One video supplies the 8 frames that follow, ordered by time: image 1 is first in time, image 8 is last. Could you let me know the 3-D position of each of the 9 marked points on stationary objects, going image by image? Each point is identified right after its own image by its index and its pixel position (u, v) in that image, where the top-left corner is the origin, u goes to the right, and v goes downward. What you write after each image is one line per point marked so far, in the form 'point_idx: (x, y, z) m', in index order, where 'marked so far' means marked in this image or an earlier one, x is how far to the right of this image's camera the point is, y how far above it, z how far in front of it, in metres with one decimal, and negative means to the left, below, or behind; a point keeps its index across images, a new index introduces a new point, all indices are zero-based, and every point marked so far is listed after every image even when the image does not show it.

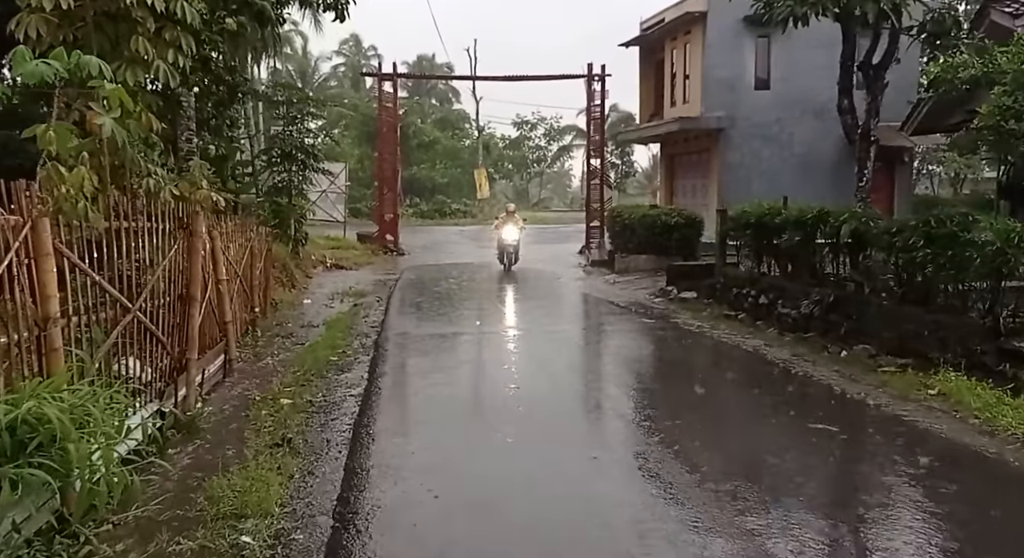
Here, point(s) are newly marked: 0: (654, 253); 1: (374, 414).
0: (+2.7, +0.5, +15.5) m
1: (-0.9, -0.9, +5.5) m
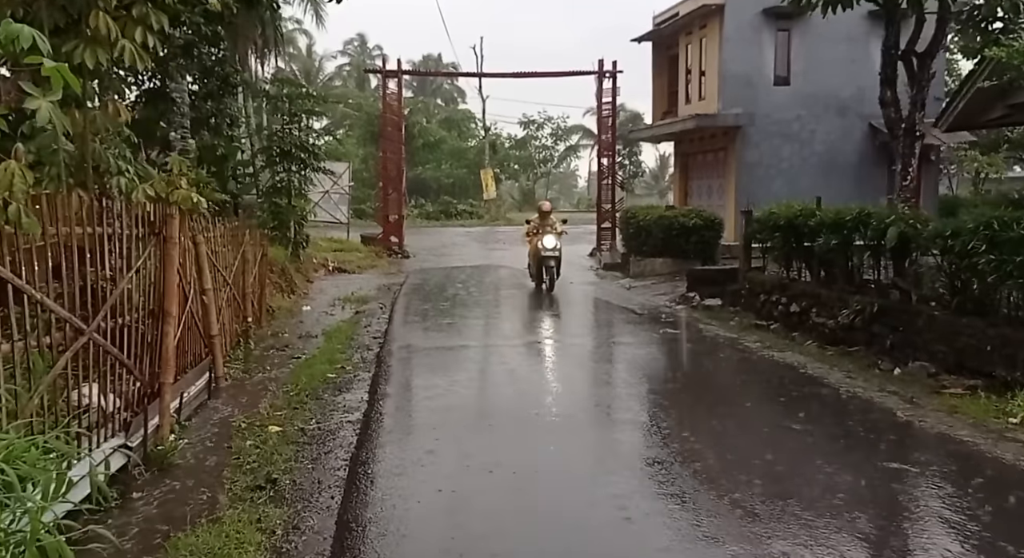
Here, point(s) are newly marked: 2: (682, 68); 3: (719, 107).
0: (+2.9, +0.4, +14.8) m
1: (-0.8, -1.0, +4.8) m
2: (+4.1, +5.1, +19.5) m
3: (+4.4, +3.7, +17.3) m
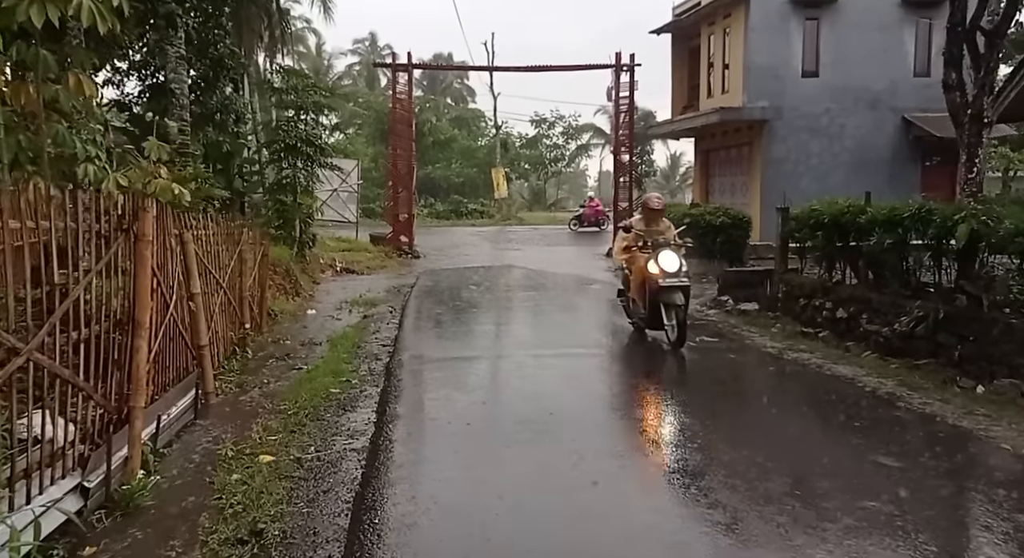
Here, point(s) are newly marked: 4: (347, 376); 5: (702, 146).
0: (+3.2, +0.4, +14.0) m
1: (-0.6, -1.0, +4.1) m
2: (+4.4, +5.0, +18.7) m
3: (+4.7, +3.6, +16.5) m
4: (-1.3, -0.8, +6.6) m
5: (+4.6, +3.2, +19.7) m
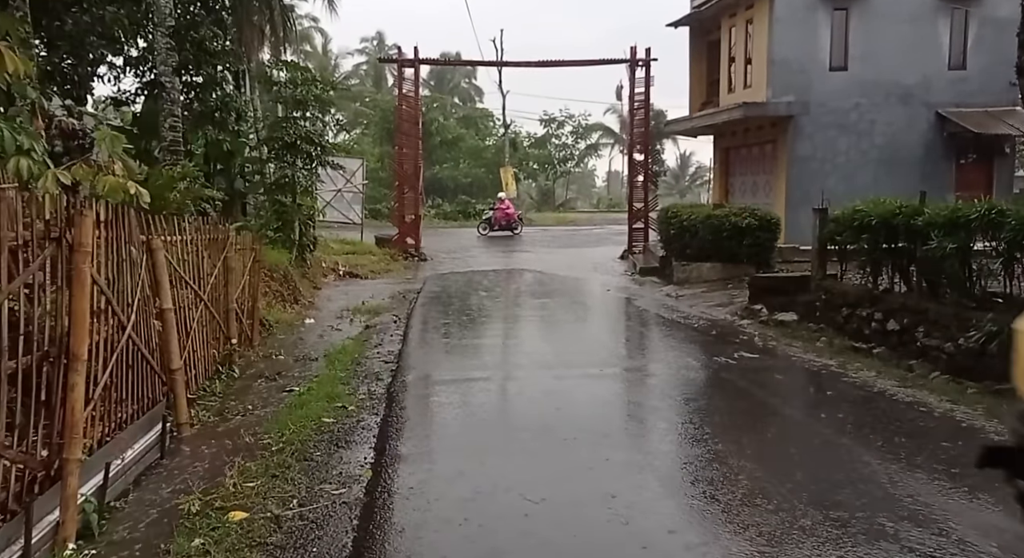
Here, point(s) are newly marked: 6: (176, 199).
0: (+3.4, +0.3, +13.2) m
1: (-0.5, -1.1, +3.3) m
2: (+4.7, +4.9, +17.8) m
3: (+4.9, +3.6, +15.7) m
4: (-1.2, -0.9, +5.8) m
5: (+4.9, +3.2, +18.9) m
6: (-3.9, +0.9, +9.4) m
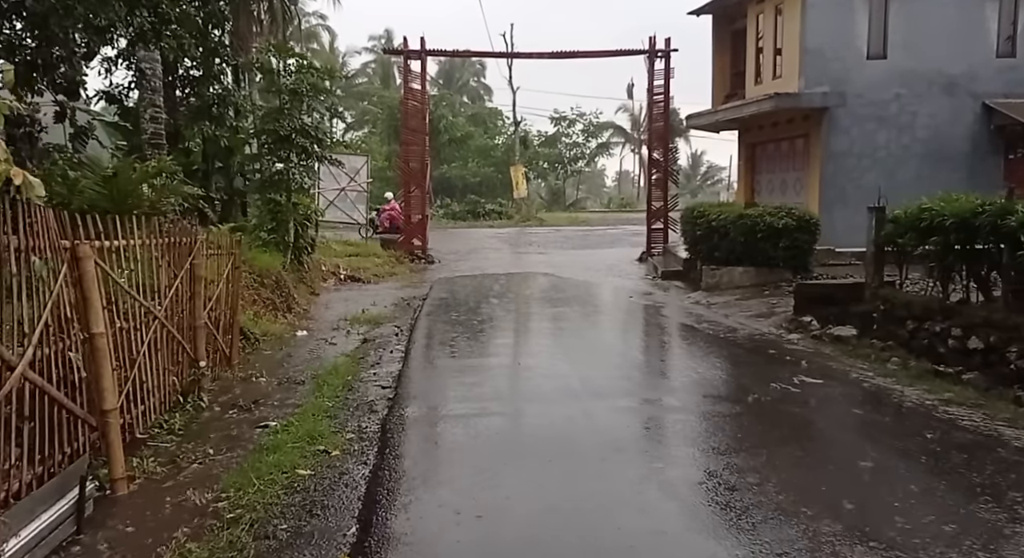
0: (+3.6, +0.2, +12.1) m
1: (-0.4, -1.2, +2.2) m
2: (+4.9, +4.9, +16.7) m
3: (+5.2, +3.5, +14.6) m
4: (-1.1, -1.0, +4.7) m
5: (+5.1, +3.1, +17.7) m
6: (-3.7, +0.8, +8.4) m
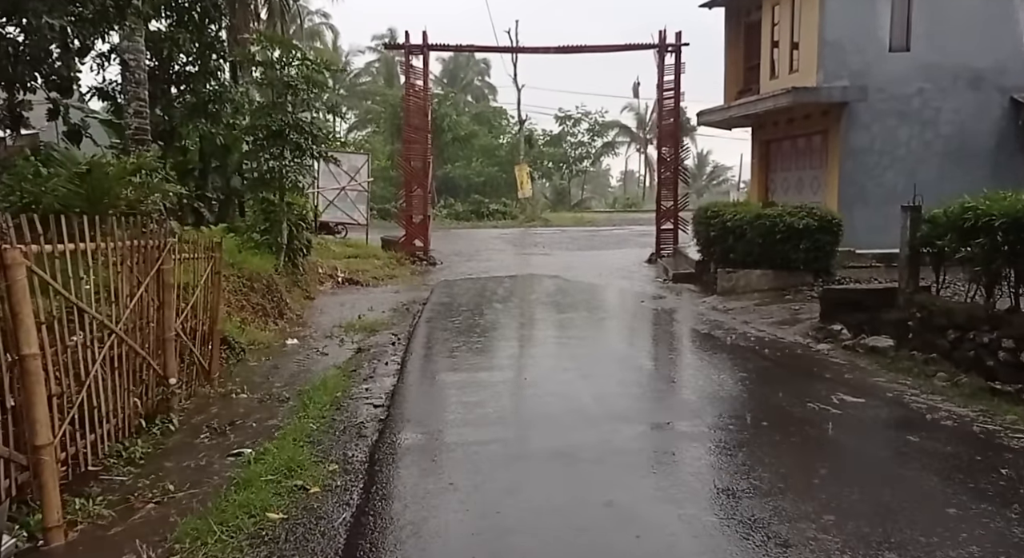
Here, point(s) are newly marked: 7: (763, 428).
0: (+3.6, +0.2, +11.4) m
1: (-0.4, -1.2, +1.6) m
2: (+5.0, +4.8, +16.0) m
3: (+5.2, +3.4, +13.9) m
4: (-1.0, -1.0, +4.1) m
5: (+5.2, +3.0, +17.1) m
6: (-3.7, +0.8, +7.8) m
7: (+1.5, -0.9, +4.8) m
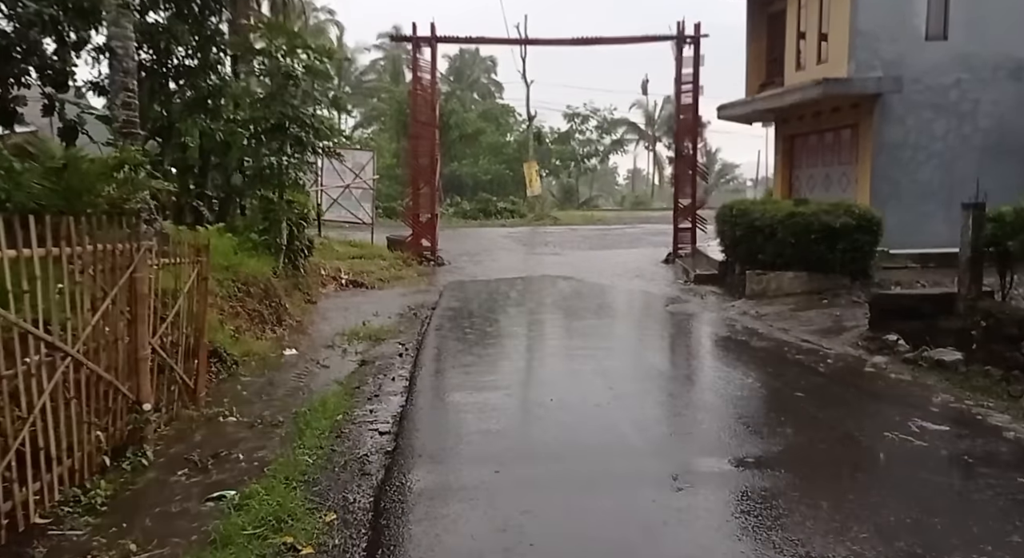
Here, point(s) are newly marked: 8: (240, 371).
0: (+3.8, +0.1, +10.7) m
1: (-0.3, -1.3, +0.8) m
2: (+5.2, +4.8, +15.3) m
3: (+5.5, +3.4, +13.1) m
4: (-0.9, -1.1, +3.4) m
5: (+5.5, +3.0, +16.3) m
6: (-3.5, +0.7, +7.1) m
7: (+1.6, -1.0, +4.1) m
8: (-2.3, -0.8, +6.9) m
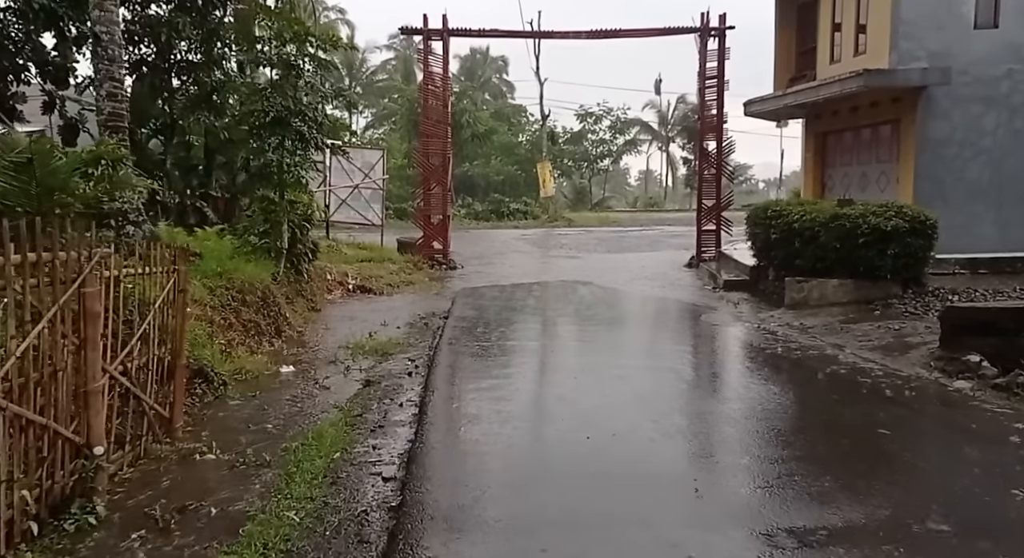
0: (+4.1, +0.1, +9.8) m
1: (-0.2, -1.3, 0.0) m
2: (+5.5, +4.7, +14.4) m
3: (+5.7, +3.3, +12.2) m
4: (-0.8, -1.1, +2.6) m
5: (+5.8, +2.9, +15.4) m
6: (-3.3, +0.7, +6.3) m
7: (+1.8, -1.1, +3.2) m
8: (-2.1, -0.8, +6.1) m
